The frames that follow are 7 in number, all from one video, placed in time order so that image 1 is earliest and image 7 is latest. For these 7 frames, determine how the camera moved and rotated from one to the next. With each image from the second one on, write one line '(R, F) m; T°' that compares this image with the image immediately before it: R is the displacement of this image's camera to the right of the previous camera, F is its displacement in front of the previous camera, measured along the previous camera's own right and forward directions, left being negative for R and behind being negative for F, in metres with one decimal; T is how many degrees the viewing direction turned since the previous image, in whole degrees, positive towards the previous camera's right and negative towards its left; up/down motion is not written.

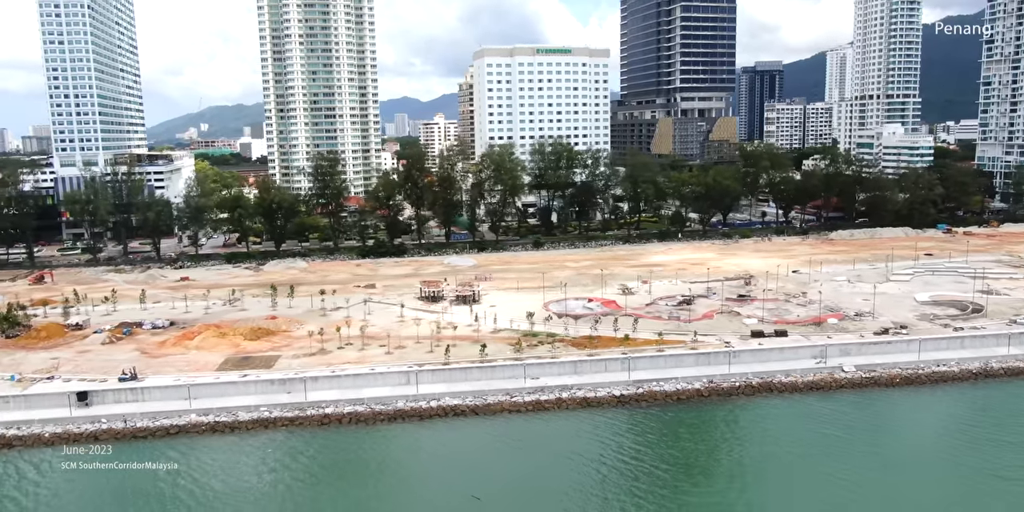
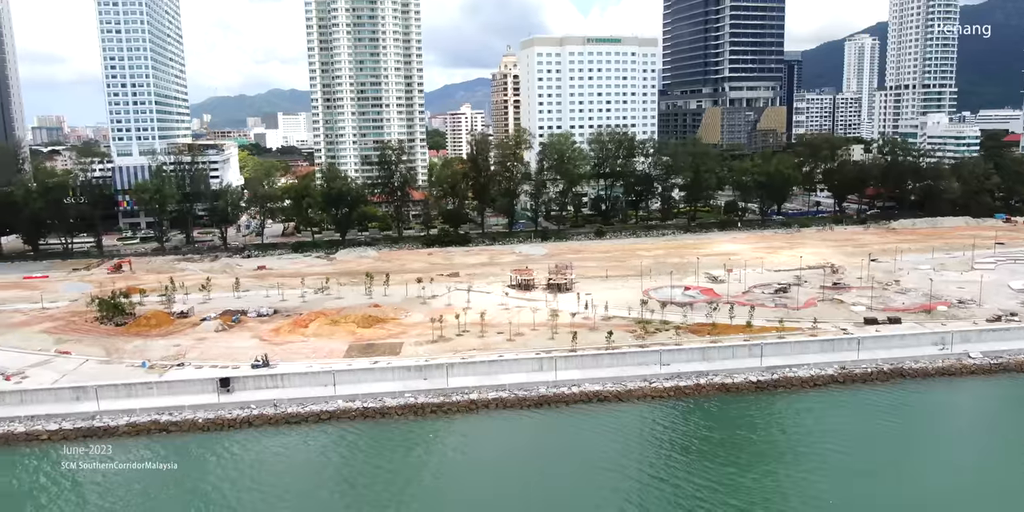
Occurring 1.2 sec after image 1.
(-5.8, -0.1) m; 0°
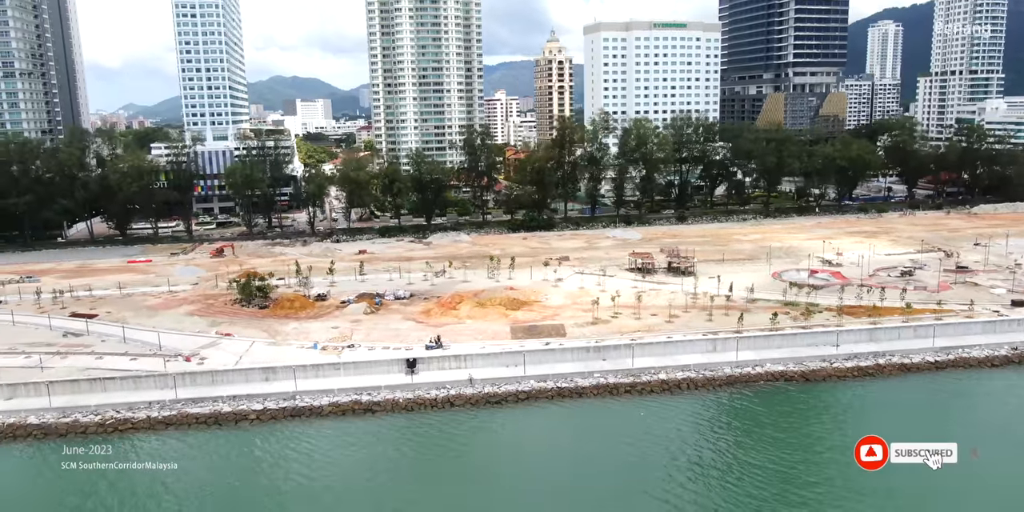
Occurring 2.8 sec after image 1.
(-7.7, -0.1) m; 0°
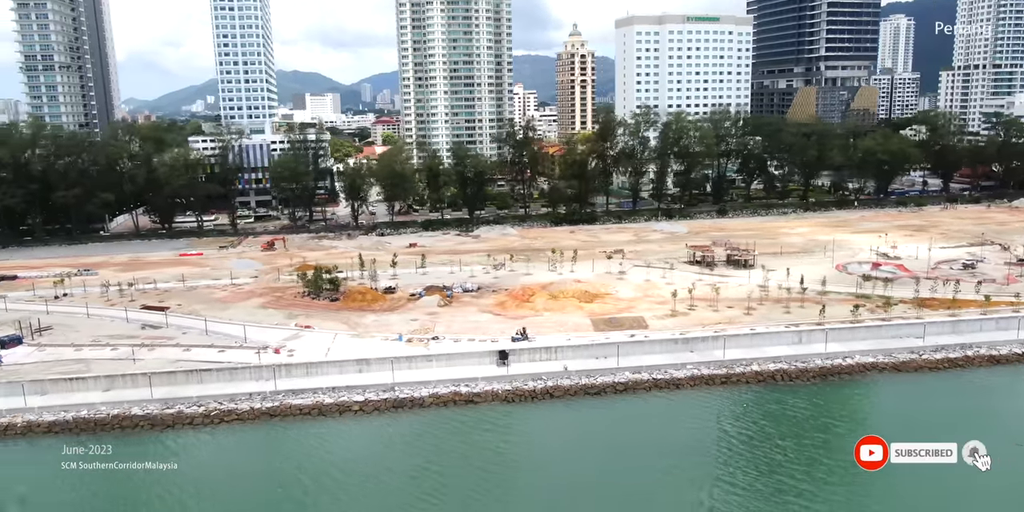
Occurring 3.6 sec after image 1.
(-3.8, -0.1) m; 0°
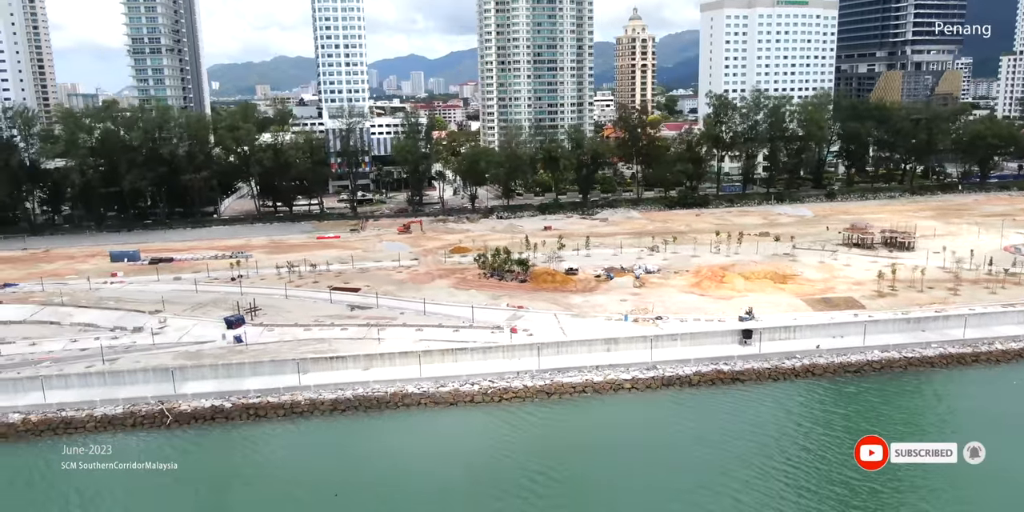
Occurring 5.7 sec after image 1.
(-10.2, -0.1) m; 0°
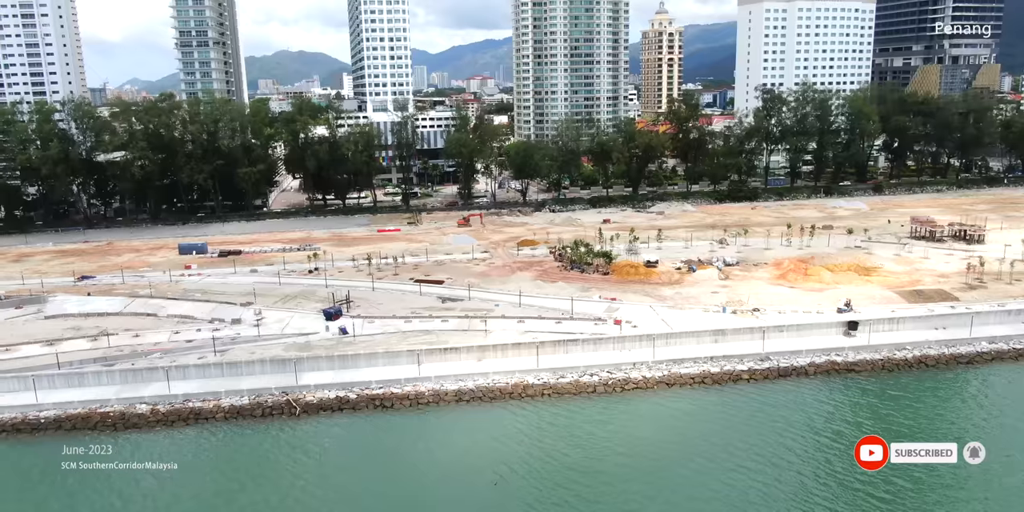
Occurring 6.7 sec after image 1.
(-4.5, -0.1) m; 0°
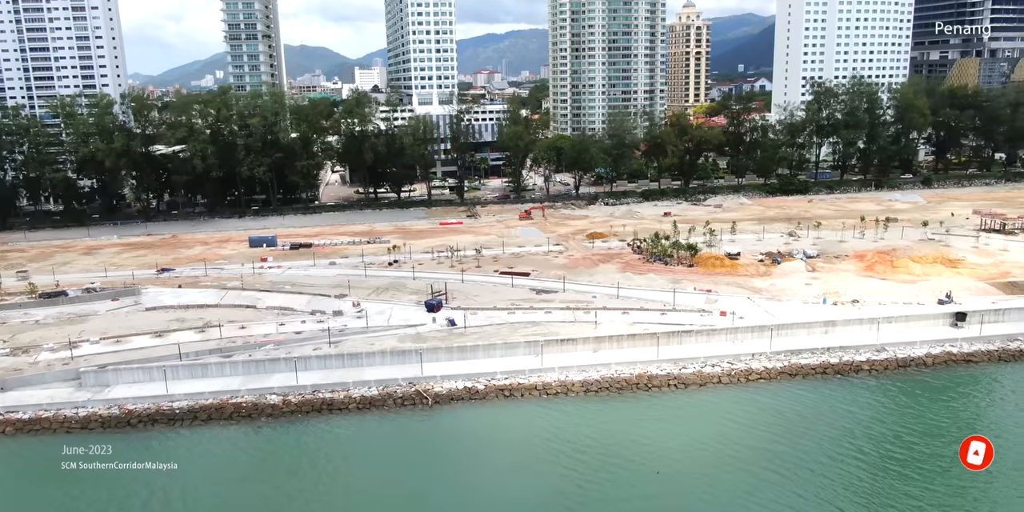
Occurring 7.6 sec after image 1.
(-4.6, -0.1) m; 0°
